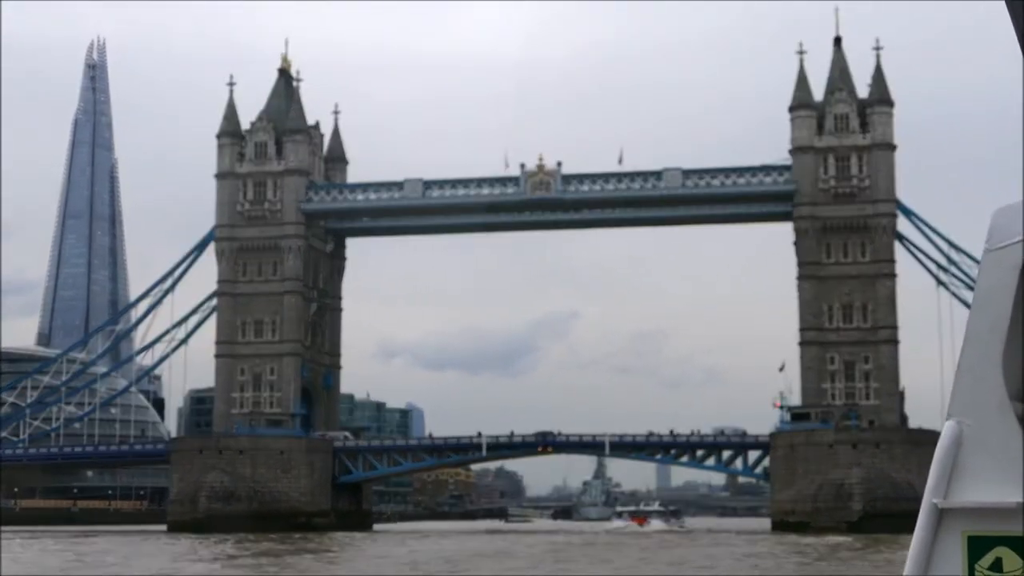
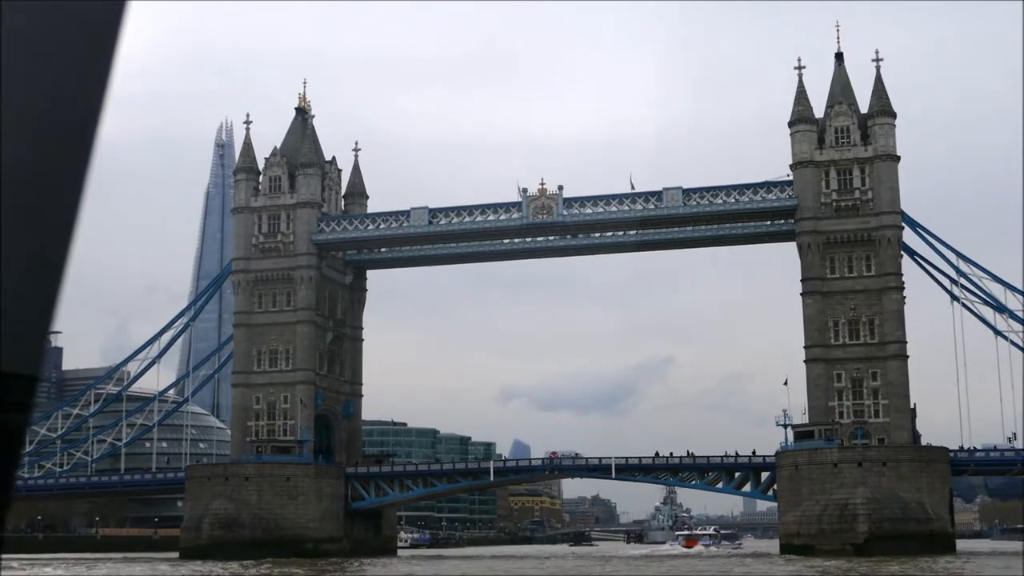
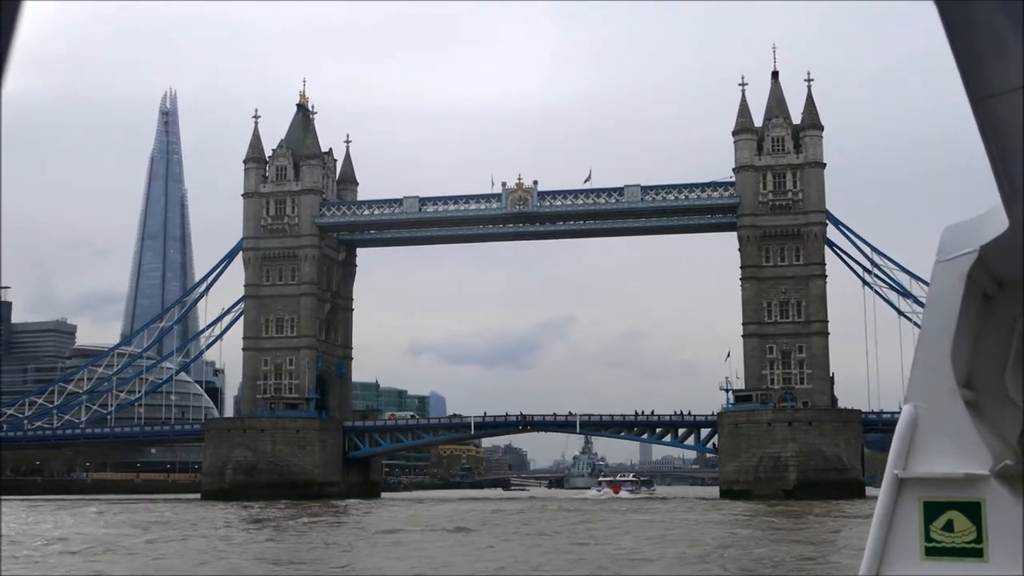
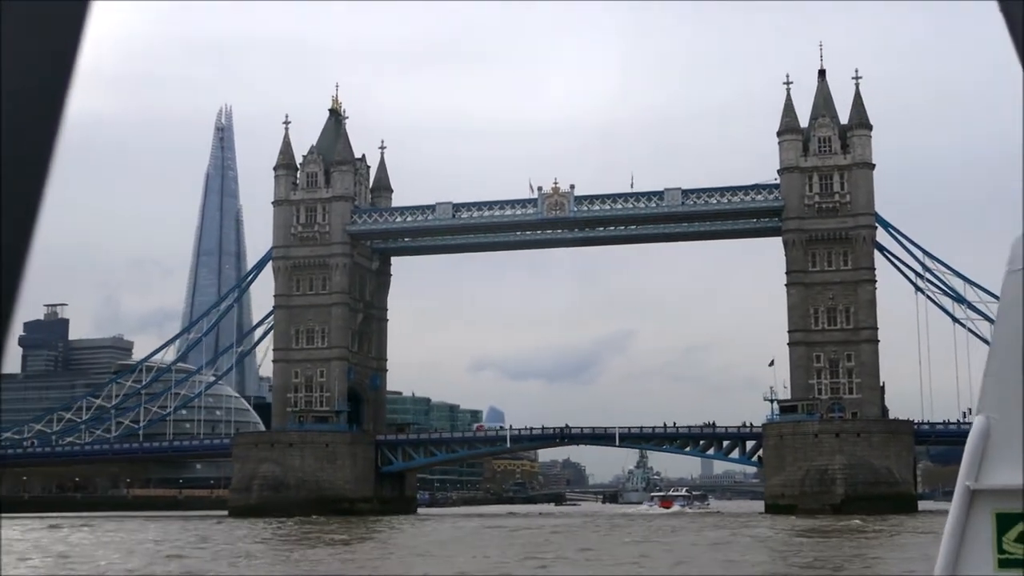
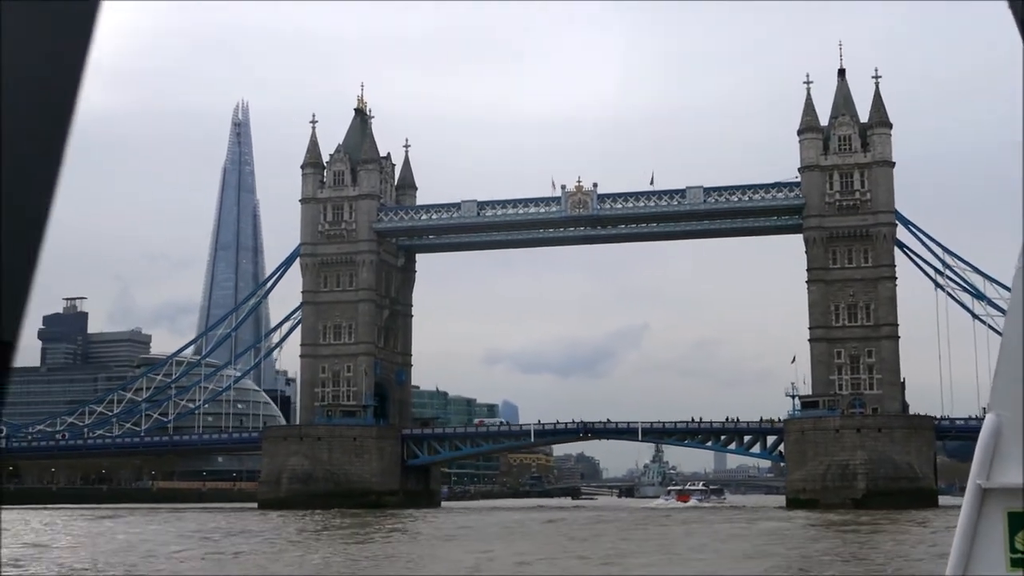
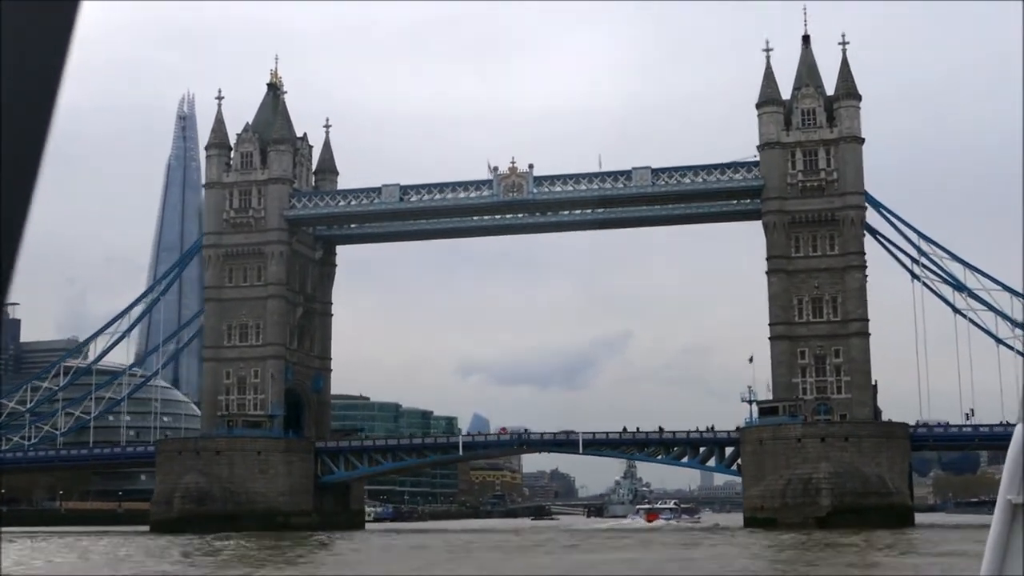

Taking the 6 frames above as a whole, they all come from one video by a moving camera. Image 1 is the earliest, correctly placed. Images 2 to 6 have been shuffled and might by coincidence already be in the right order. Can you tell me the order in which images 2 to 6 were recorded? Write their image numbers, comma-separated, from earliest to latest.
3, 5, 4, 6, 2
